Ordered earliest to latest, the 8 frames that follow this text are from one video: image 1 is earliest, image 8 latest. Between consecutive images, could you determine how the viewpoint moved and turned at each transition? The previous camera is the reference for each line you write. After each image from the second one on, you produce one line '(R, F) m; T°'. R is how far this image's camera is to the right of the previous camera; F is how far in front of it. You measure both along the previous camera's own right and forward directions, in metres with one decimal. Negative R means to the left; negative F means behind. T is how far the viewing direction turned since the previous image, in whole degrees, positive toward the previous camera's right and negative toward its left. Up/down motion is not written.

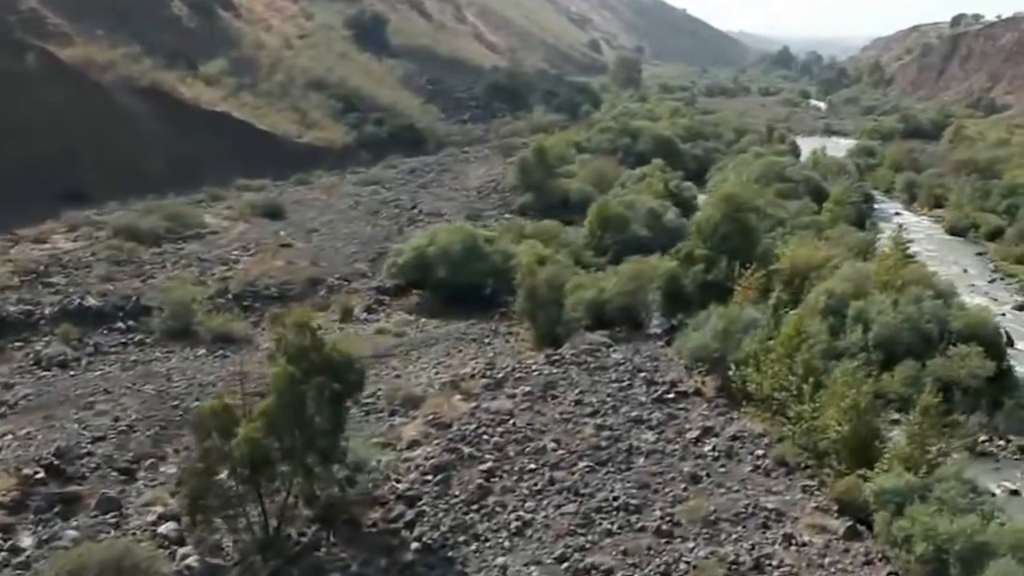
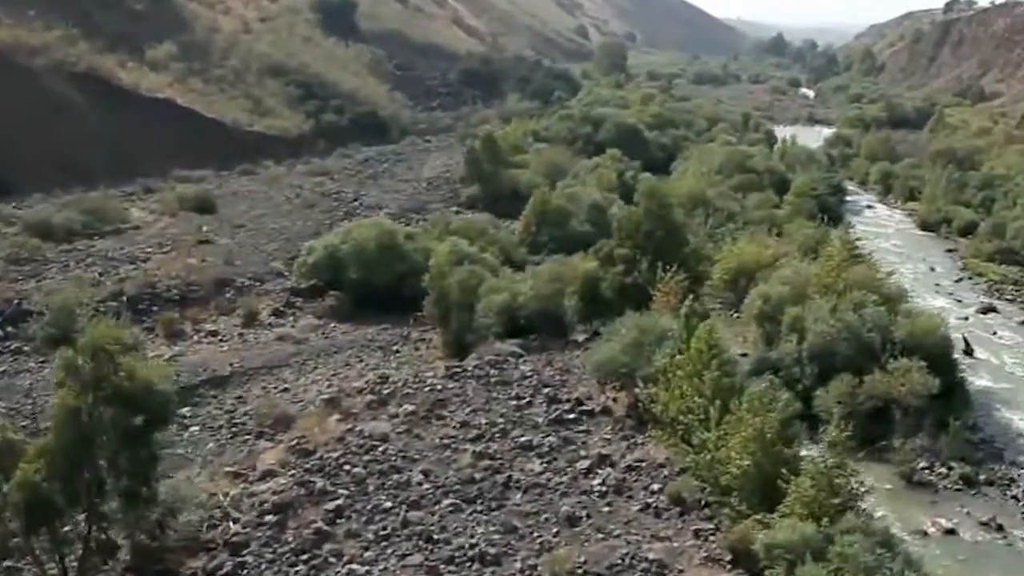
(+3.9, +3.9) m; 0°
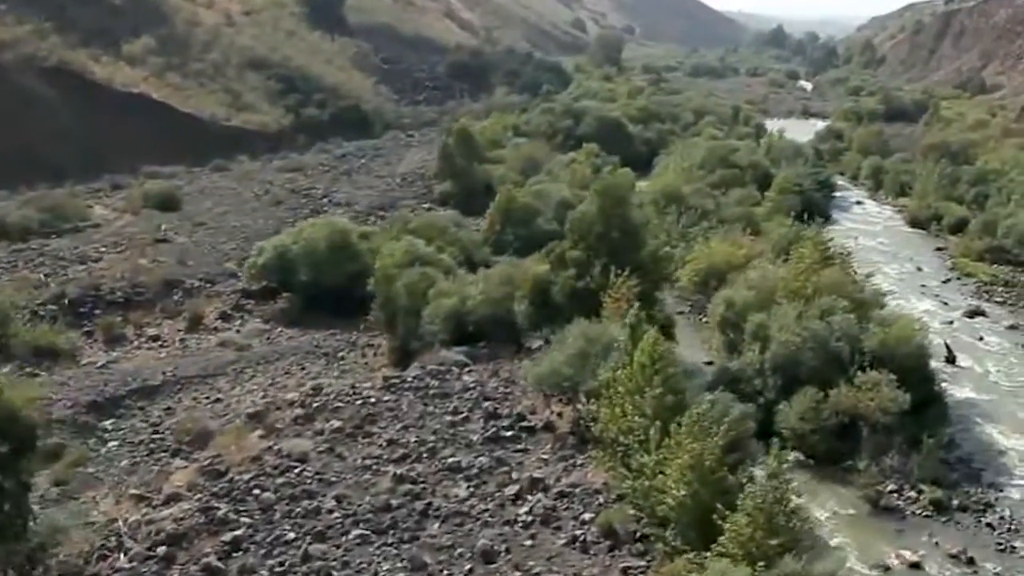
(+2.2, +2.2) m; 0°
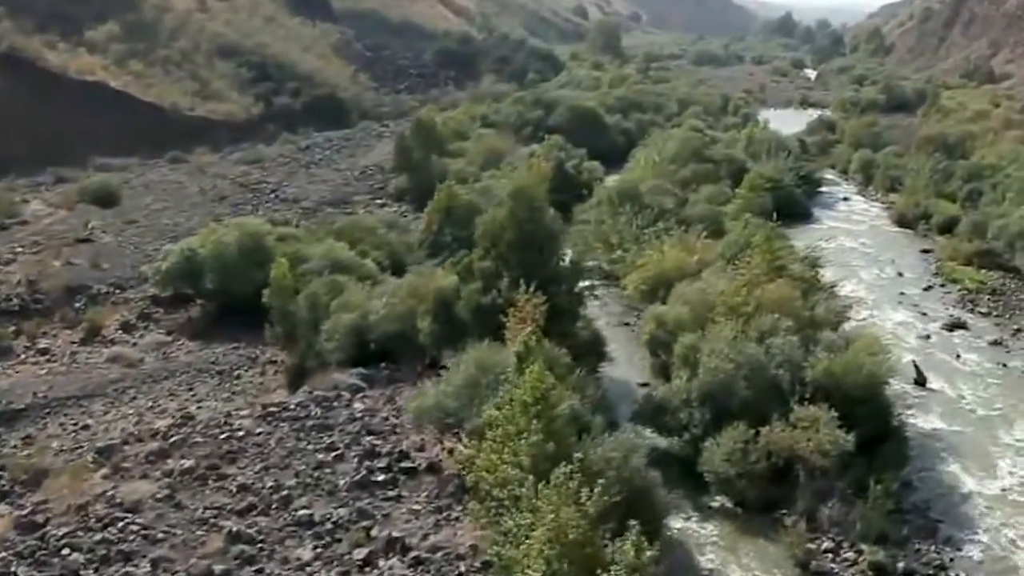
(+3.6, +3.9) m; -1°
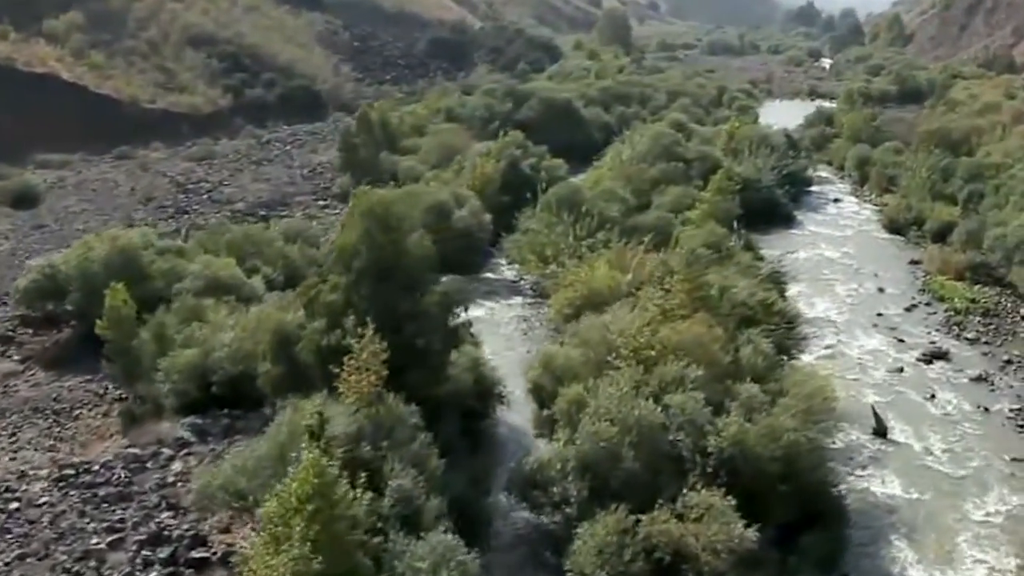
(+4.5, +5.1) m; -2°
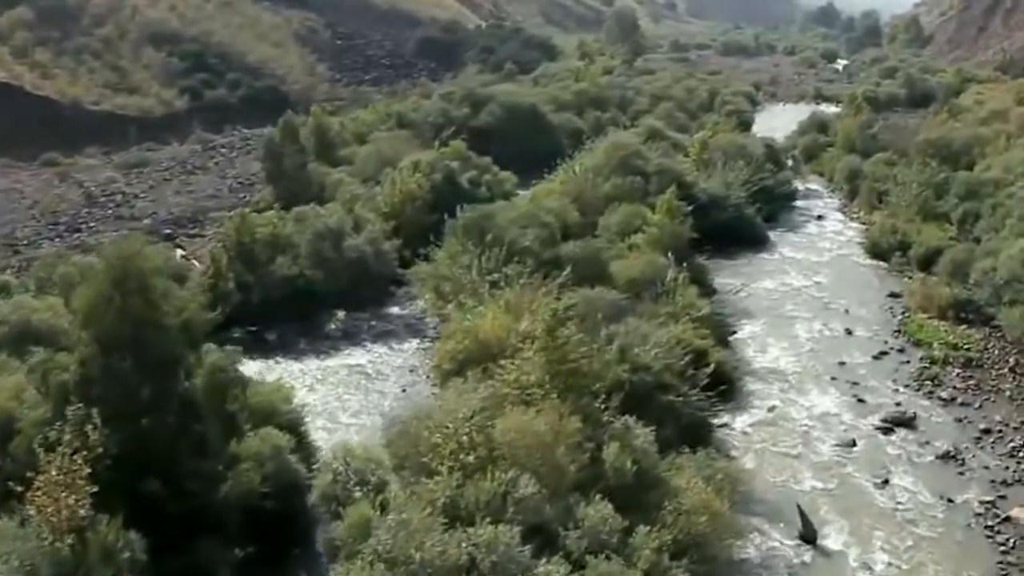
(+4.7, +5.7) m; -1°
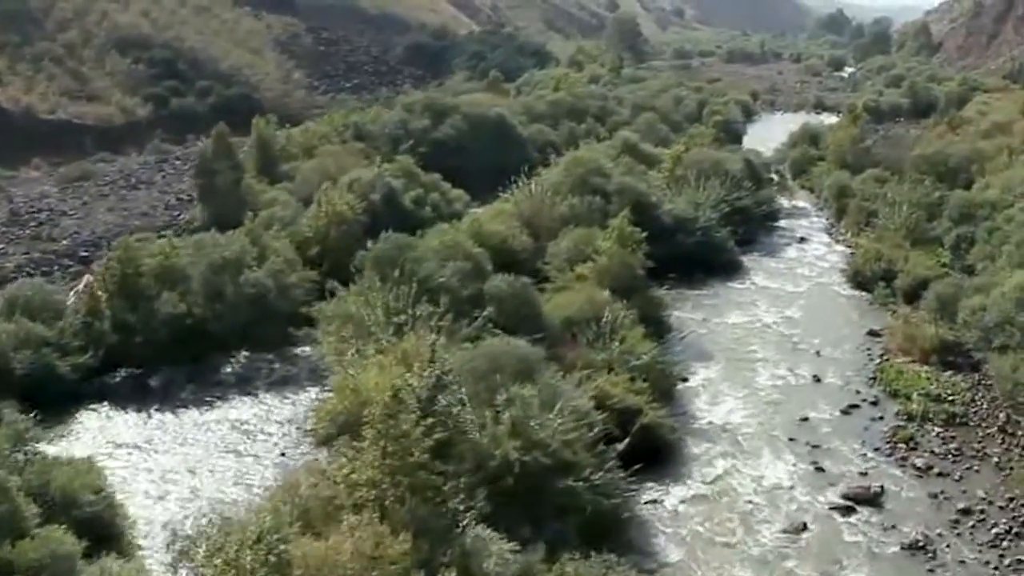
(+3.2, +4.2) m; -1°
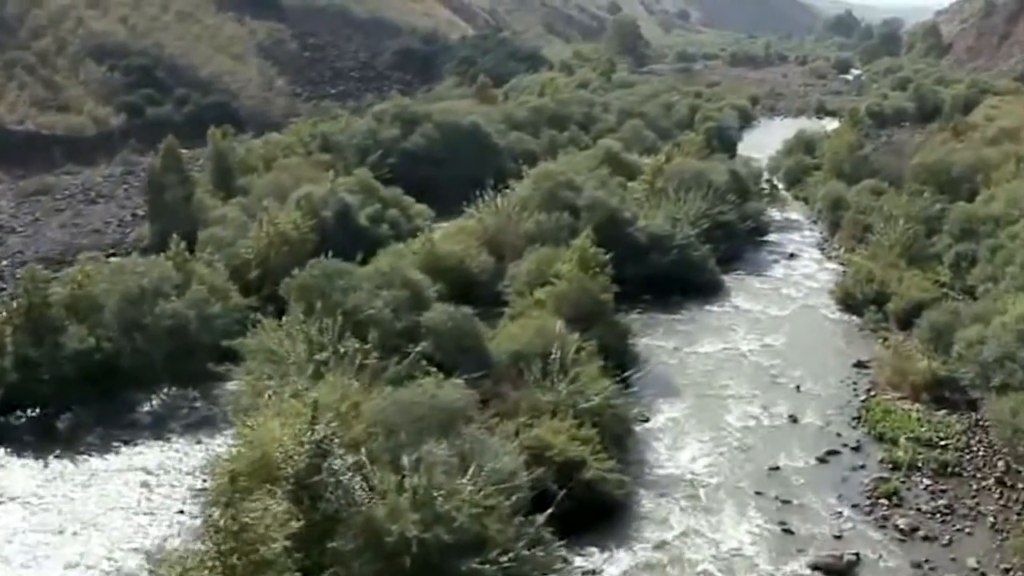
(+2.2, +2.9) m; -1°
